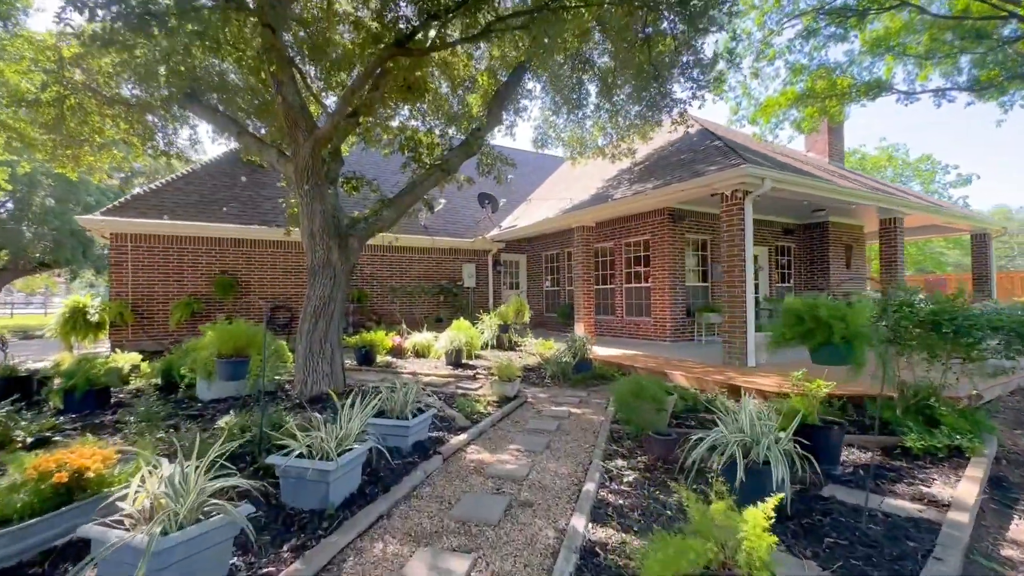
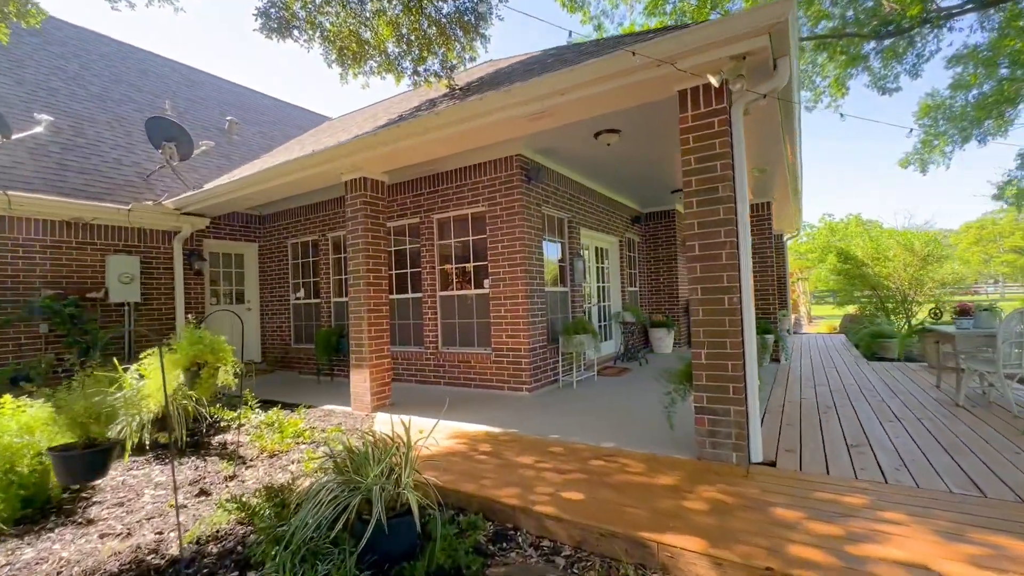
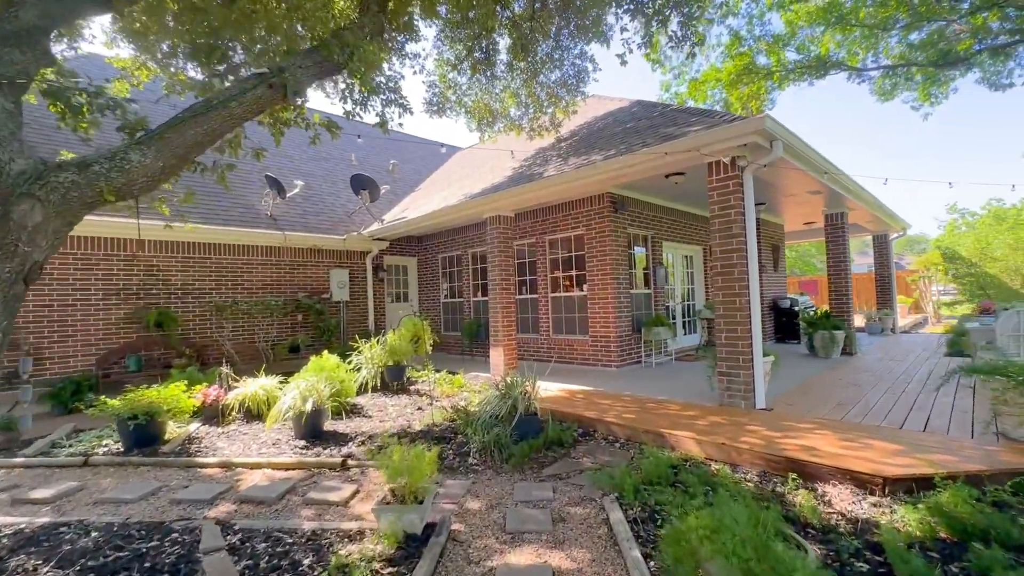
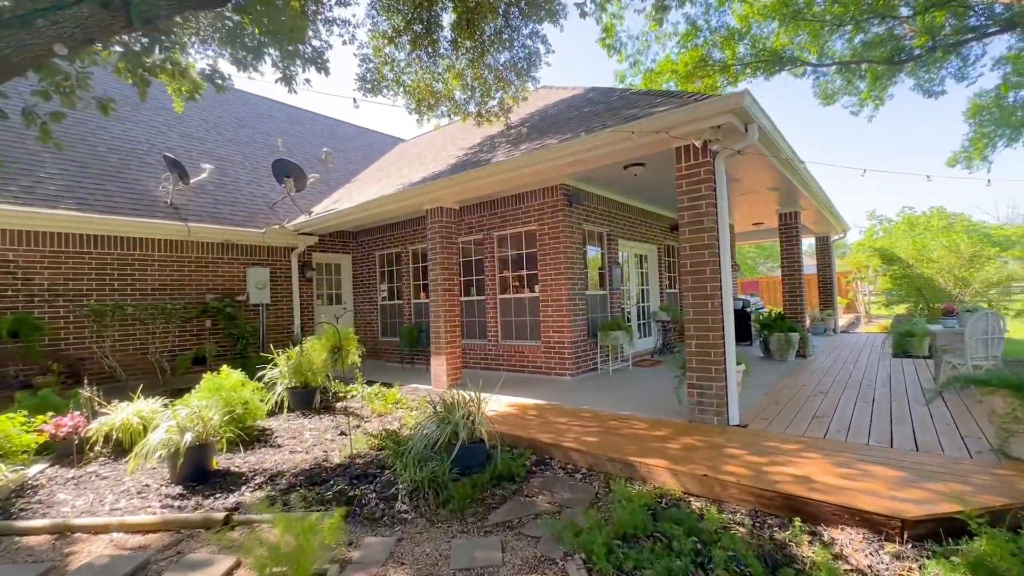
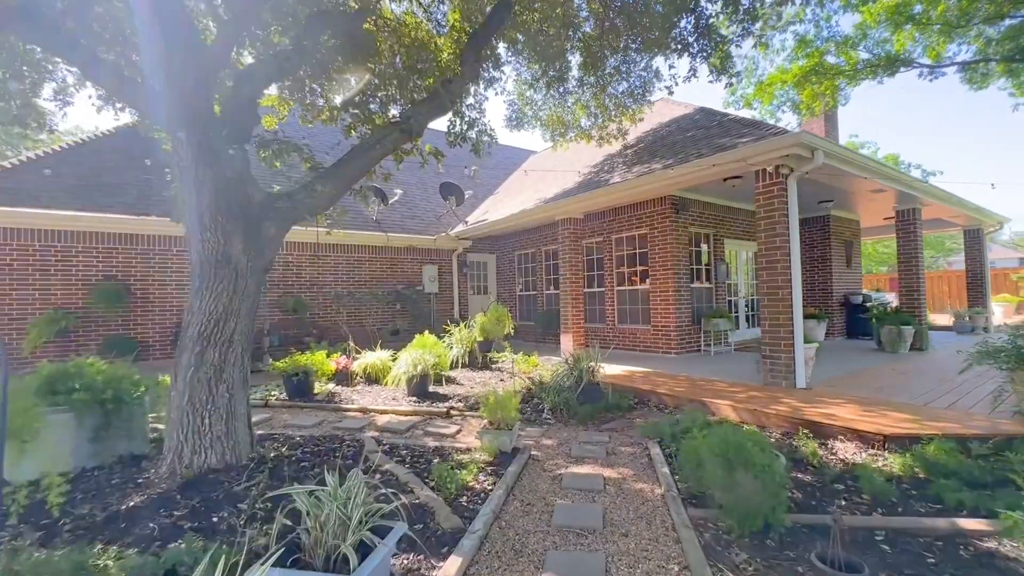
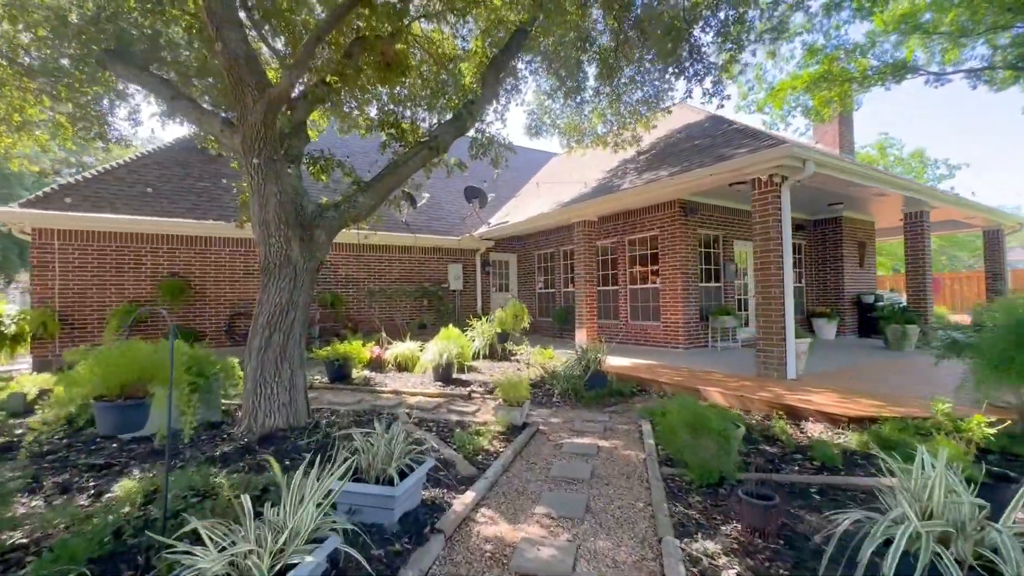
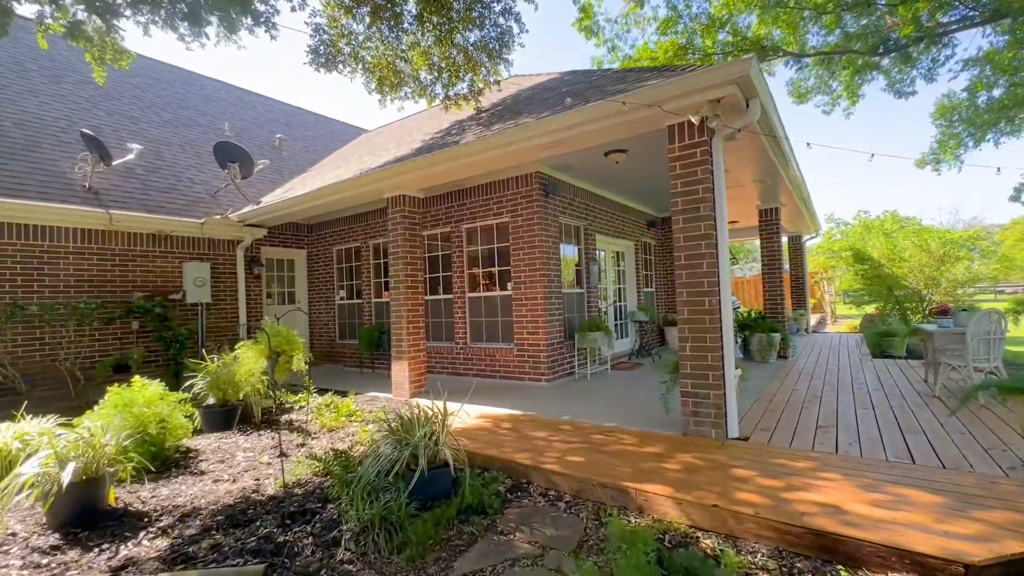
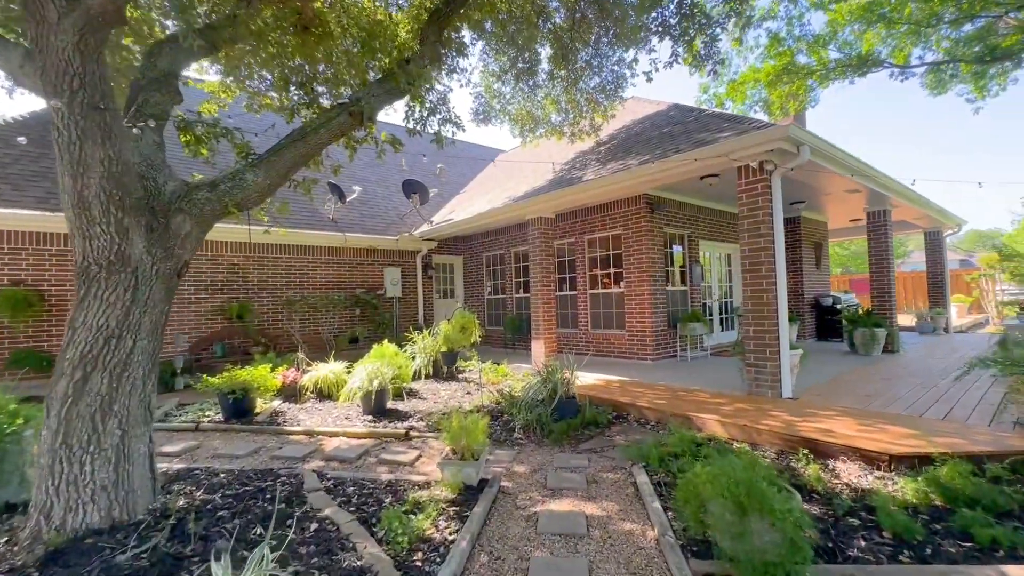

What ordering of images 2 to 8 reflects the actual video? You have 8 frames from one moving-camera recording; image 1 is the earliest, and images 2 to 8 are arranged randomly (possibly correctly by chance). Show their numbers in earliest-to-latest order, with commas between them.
6, 5, 8, 3, 4, 7, 2
